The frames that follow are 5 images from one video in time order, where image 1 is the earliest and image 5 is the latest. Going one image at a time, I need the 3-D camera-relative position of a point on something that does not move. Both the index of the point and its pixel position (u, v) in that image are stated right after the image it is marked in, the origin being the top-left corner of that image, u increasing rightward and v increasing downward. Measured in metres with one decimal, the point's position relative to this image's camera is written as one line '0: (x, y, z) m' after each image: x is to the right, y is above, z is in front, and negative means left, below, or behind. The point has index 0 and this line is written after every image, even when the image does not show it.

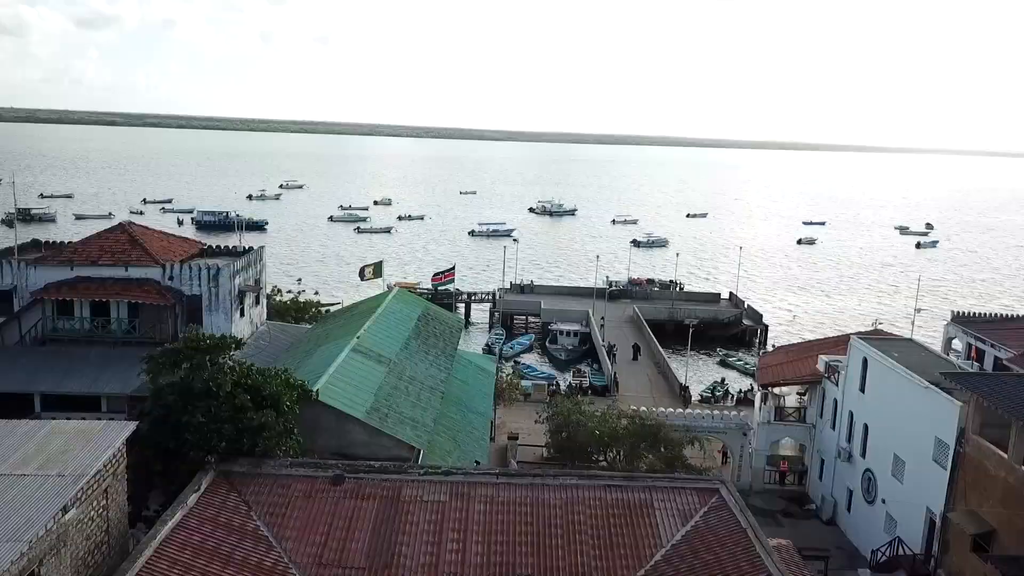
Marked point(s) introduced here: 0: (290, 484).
0: (-4.3, -3.8, +19.0) m
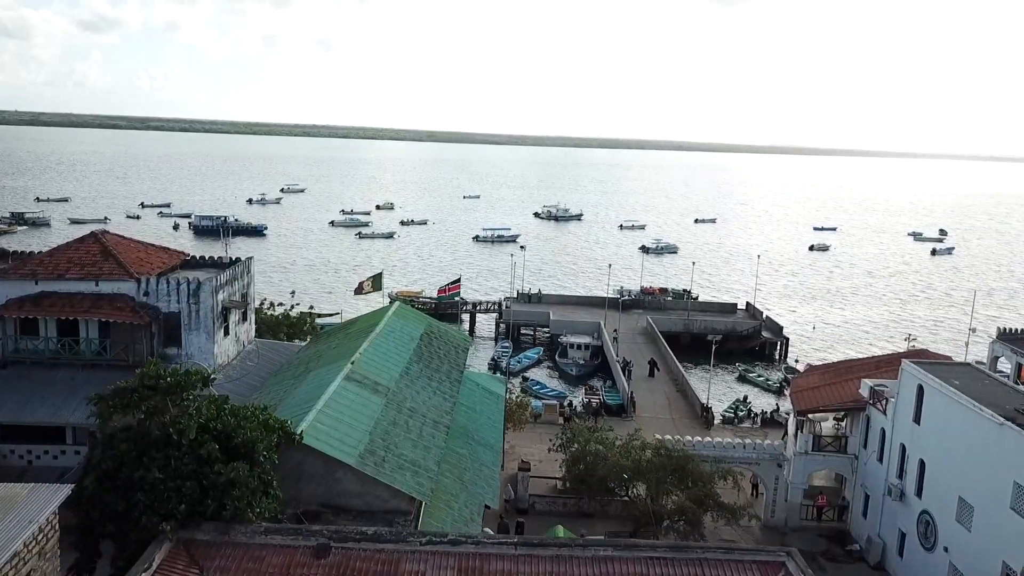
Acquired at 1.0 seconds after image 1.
0: (-4.0, -4.3, +15.7) m
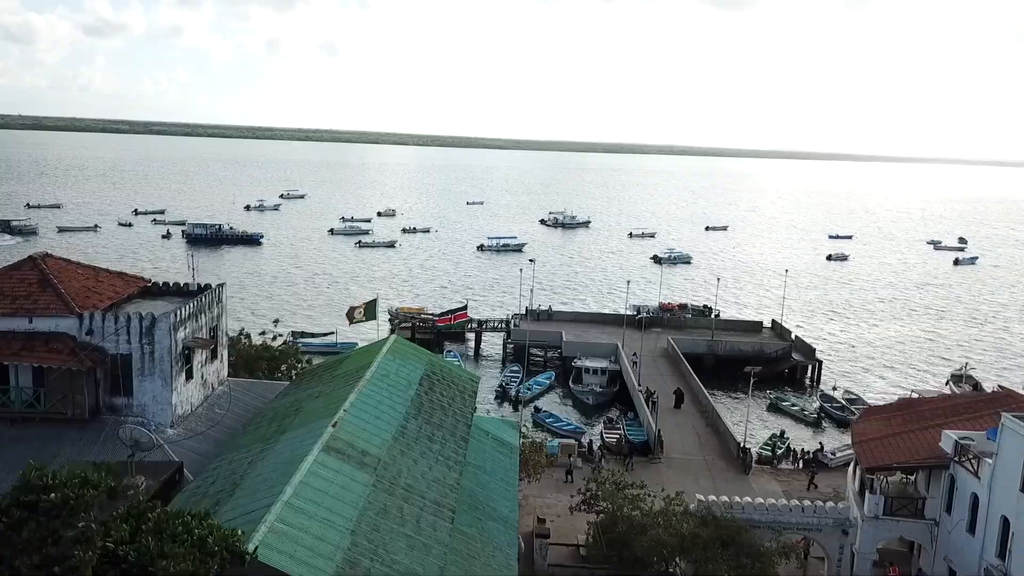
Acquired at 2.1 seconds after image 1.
0: (-3.5, -5.2, +10.5) m
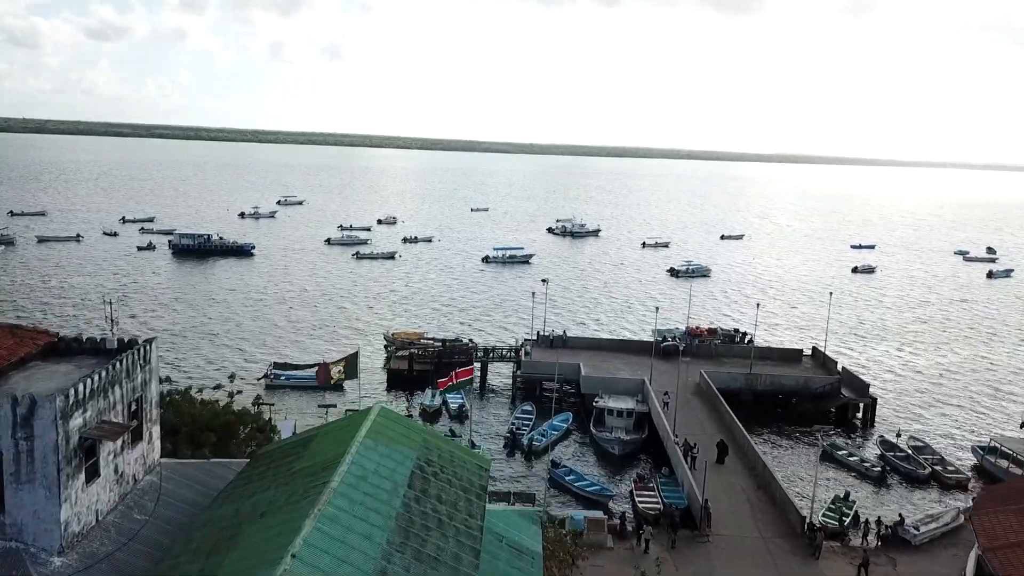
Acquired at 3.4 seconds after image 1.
0: (-3.1, -6.4, +3.2) m
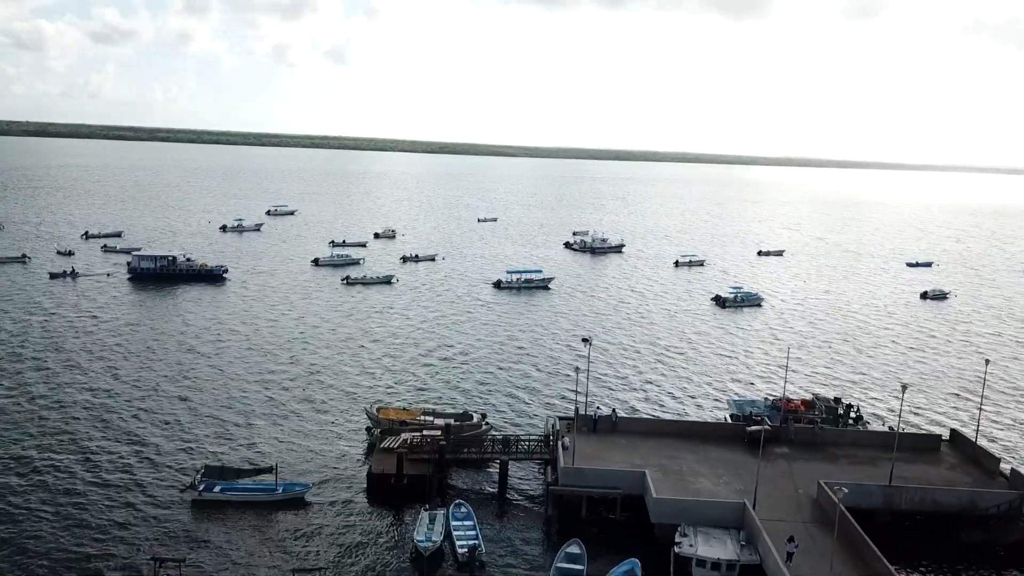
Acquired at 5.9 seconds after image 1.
0: (-2.1, -9.1, -13.6) m
